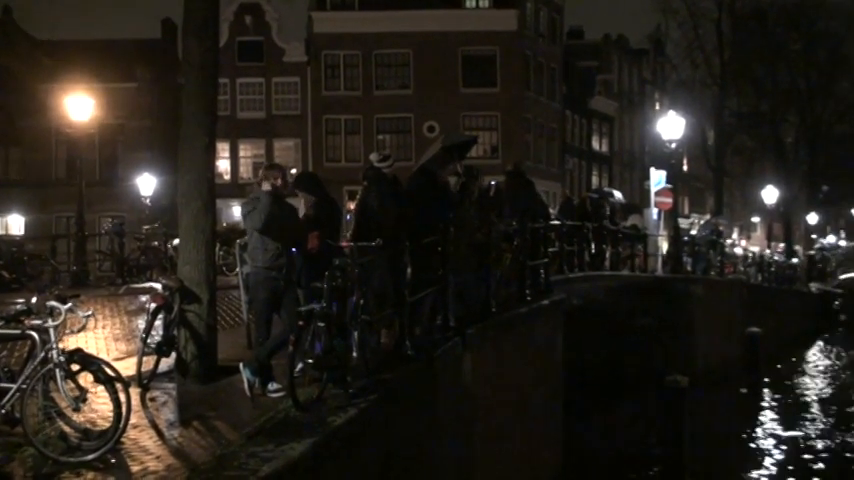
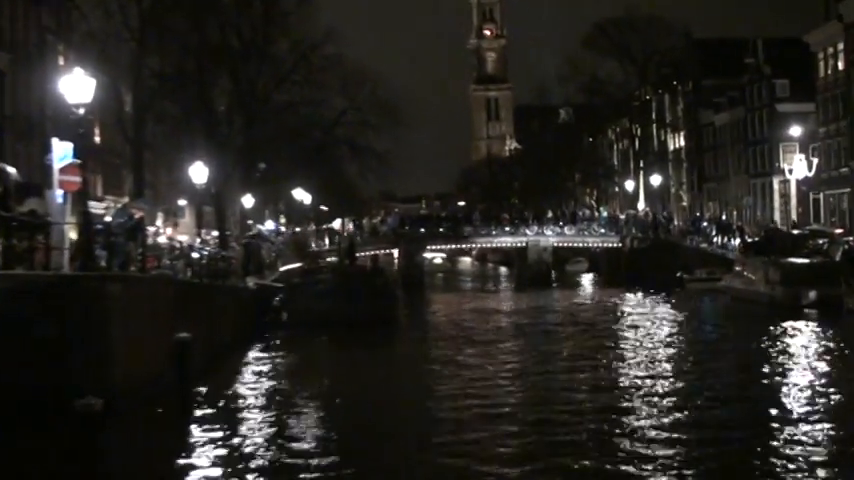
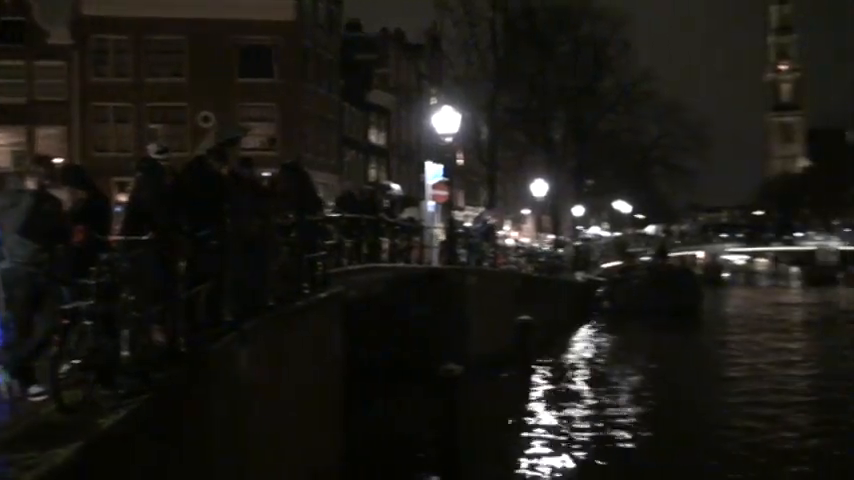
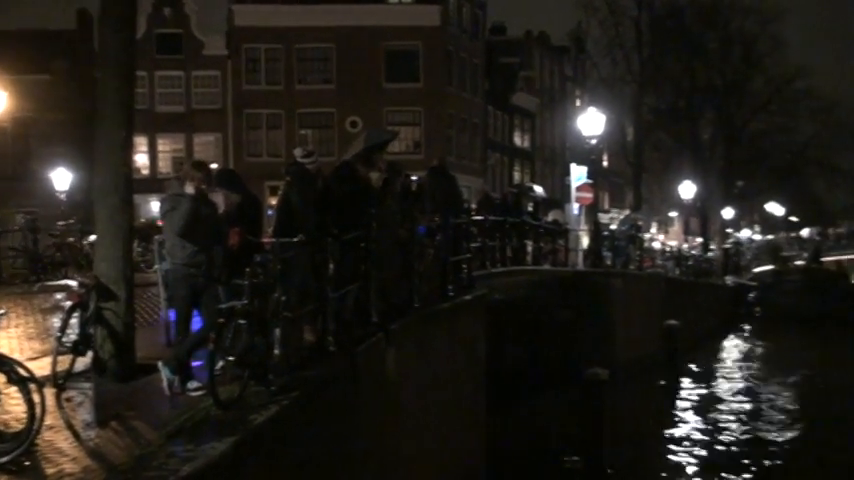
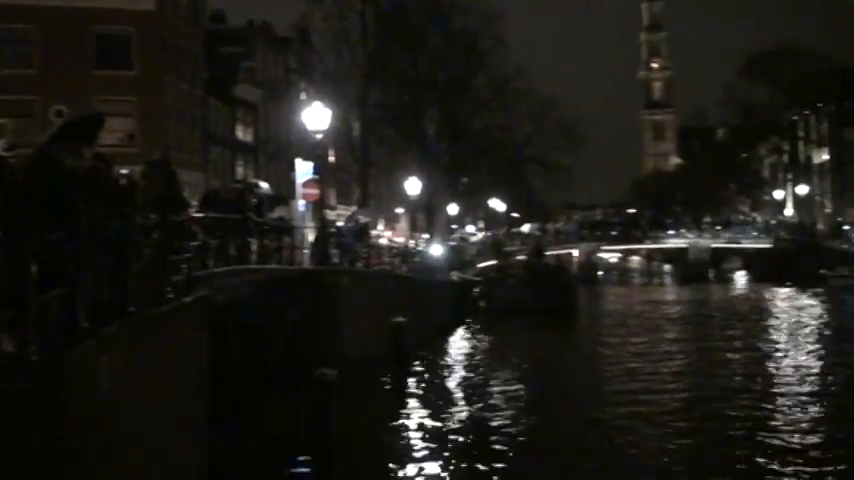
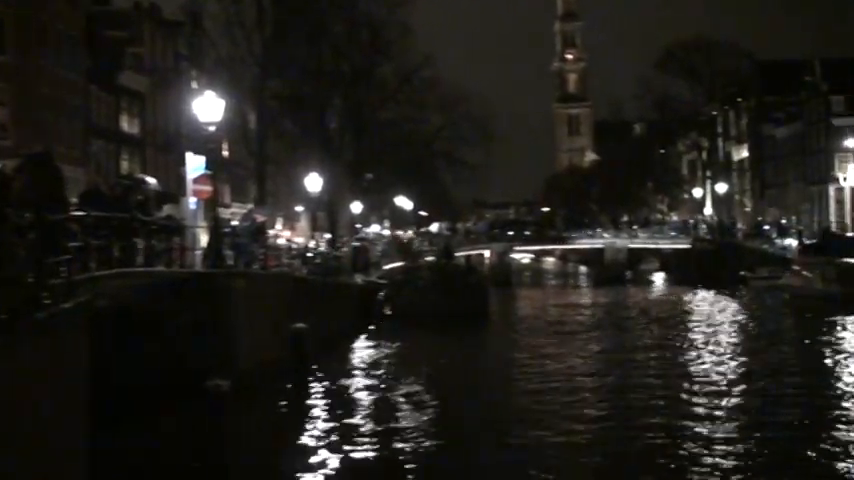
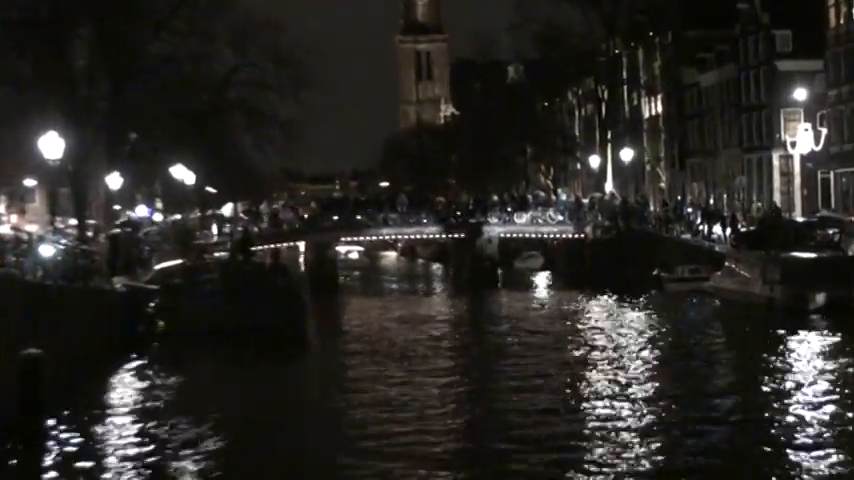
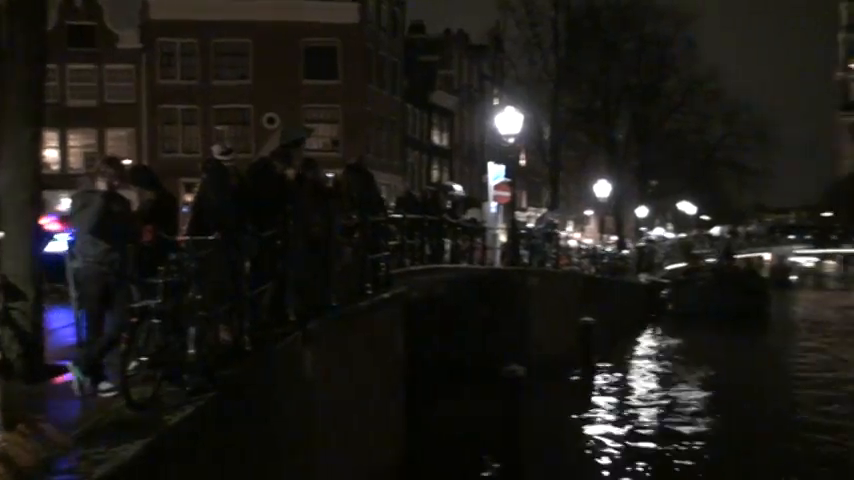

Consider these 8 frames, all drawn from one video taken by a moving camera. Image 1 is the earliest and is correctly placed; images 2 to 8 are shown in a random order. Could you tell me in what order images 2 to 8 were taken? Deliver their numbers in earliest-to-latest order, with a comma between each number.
4, 8, 3, 5, 6, 2, 7
